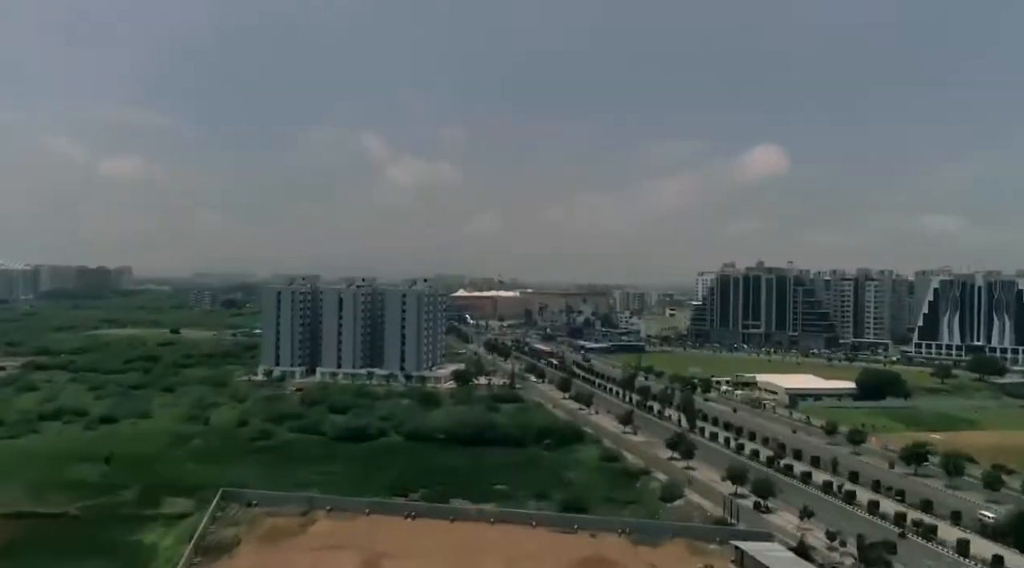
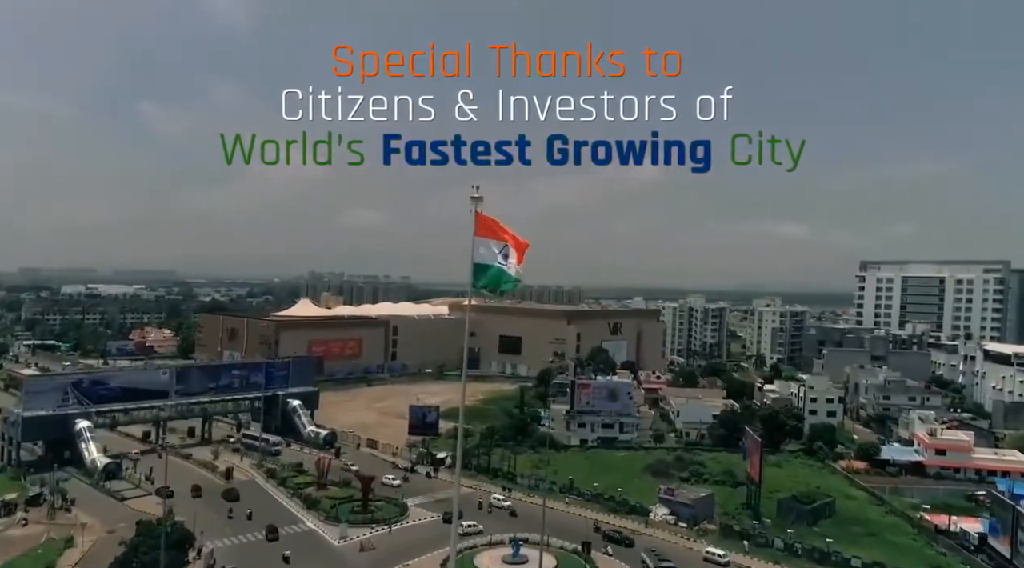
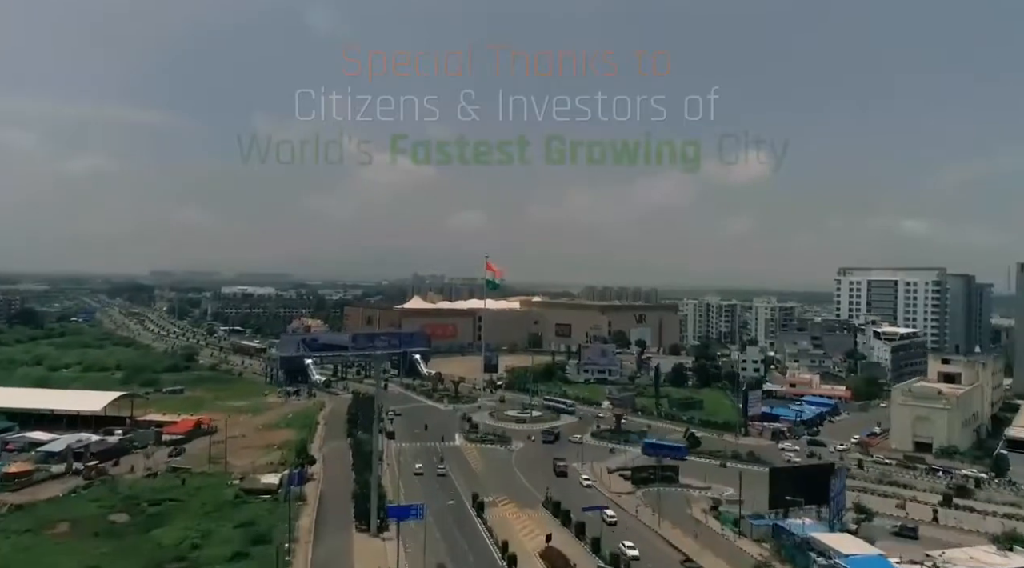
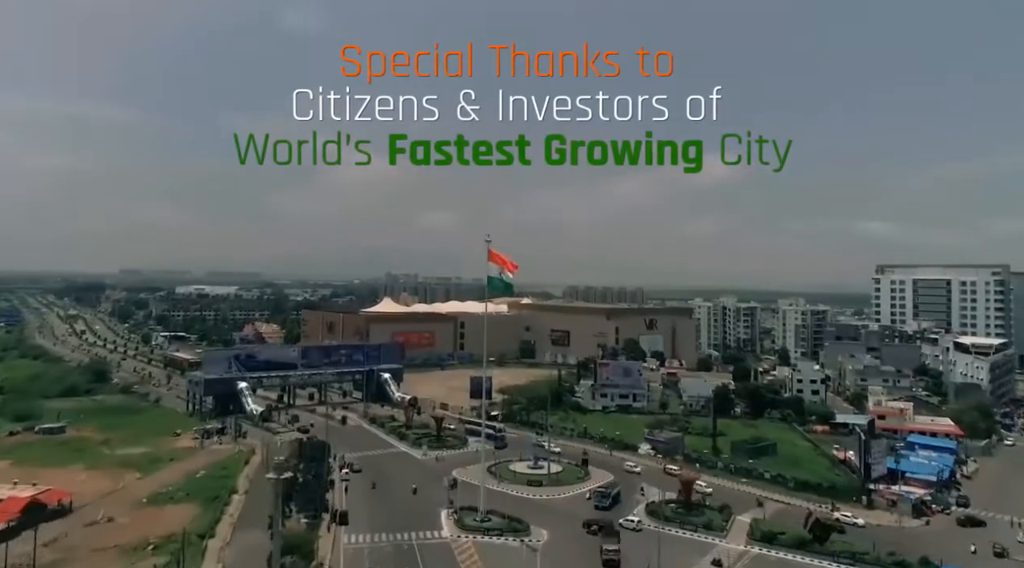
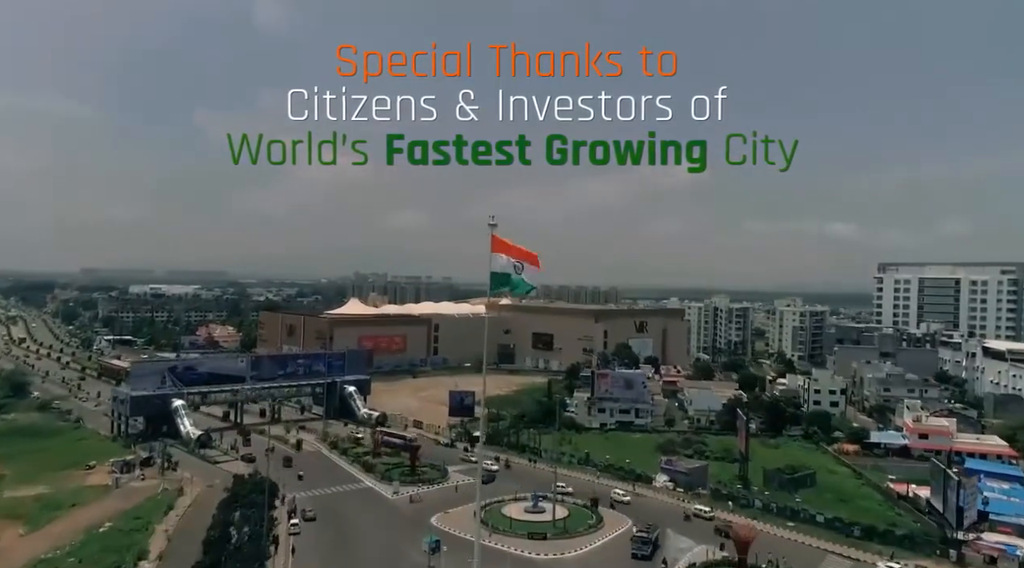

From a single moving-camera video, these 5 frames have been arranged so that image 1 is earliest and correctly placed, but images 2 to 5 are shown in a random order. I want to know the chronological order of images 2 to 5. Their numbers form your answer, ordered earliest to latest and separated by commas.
3, 4, 5, 2
